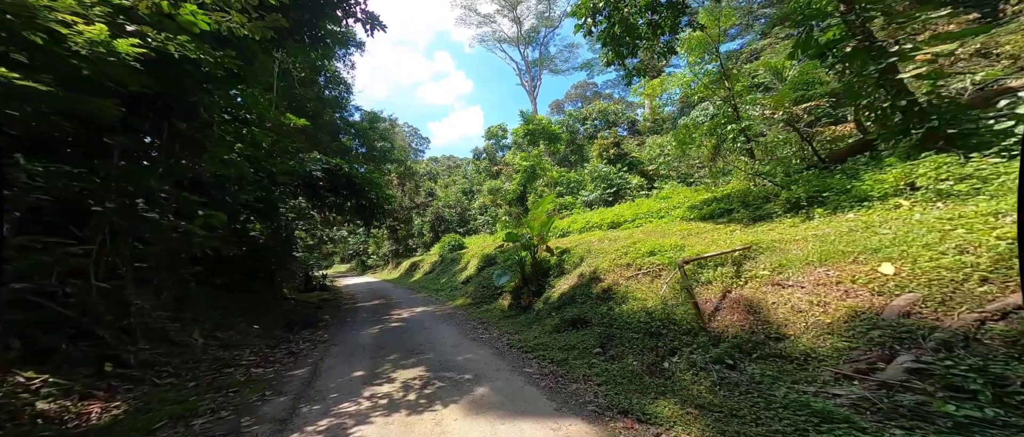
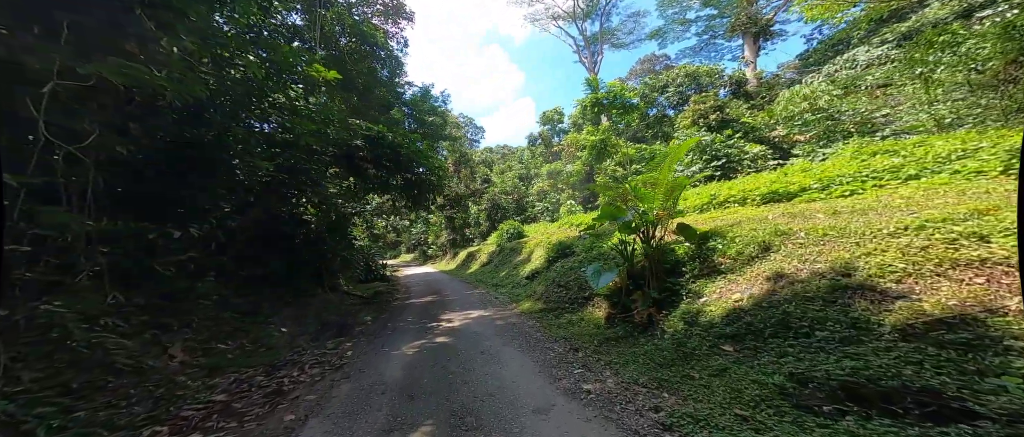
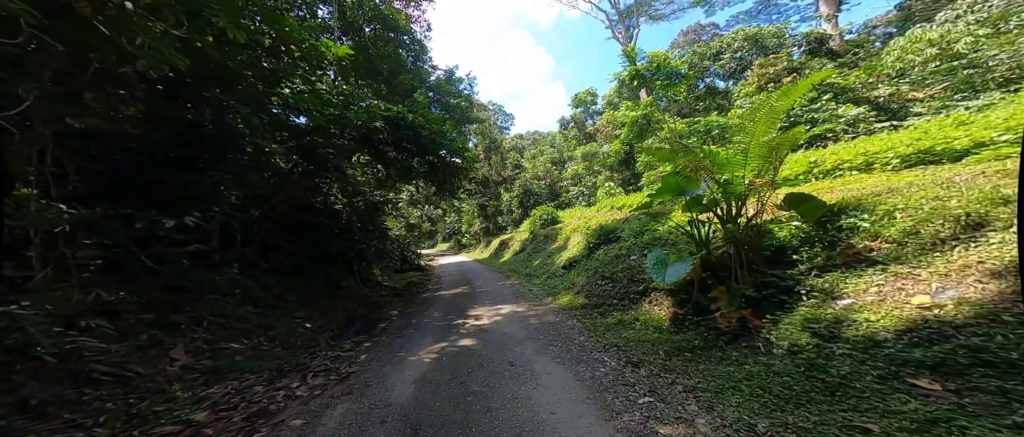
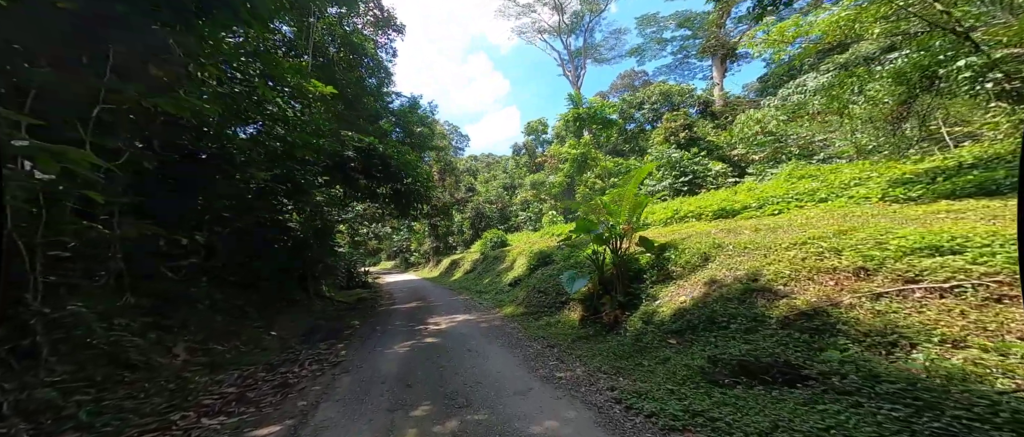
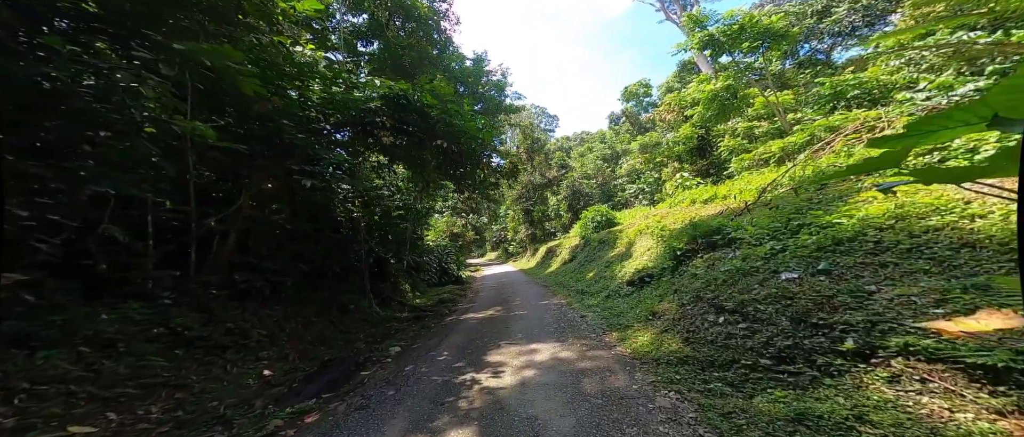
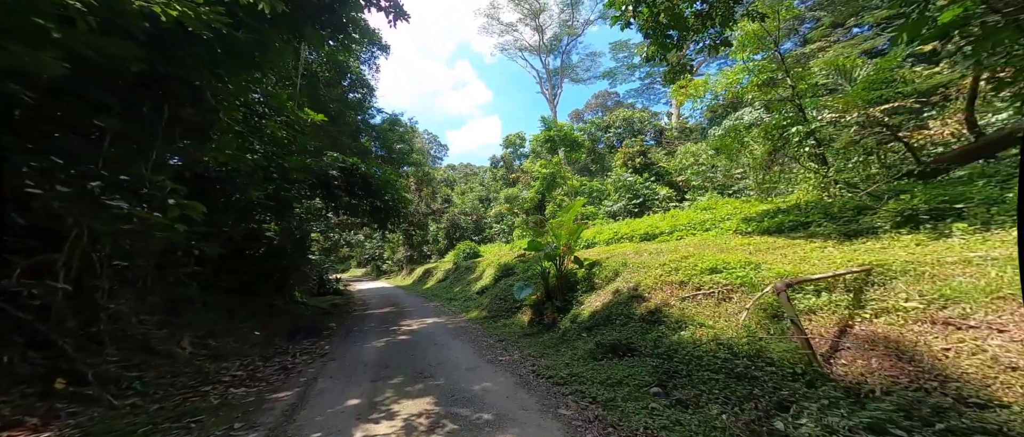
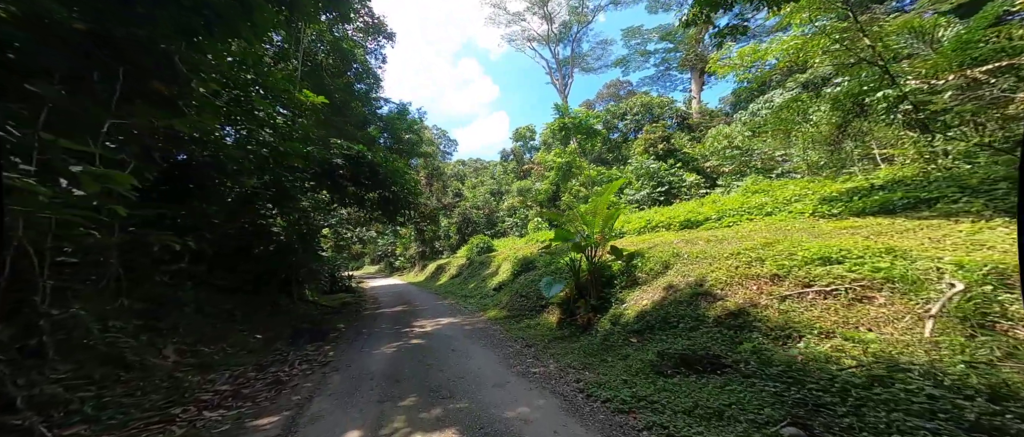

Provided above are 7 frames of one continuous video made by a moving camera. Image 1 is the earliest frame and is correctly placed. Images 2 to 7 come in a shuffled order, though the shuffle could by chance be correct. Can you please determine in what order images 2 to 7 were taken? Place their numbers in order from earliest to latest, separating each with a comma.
6, 7, 4, 2, 3, 5
